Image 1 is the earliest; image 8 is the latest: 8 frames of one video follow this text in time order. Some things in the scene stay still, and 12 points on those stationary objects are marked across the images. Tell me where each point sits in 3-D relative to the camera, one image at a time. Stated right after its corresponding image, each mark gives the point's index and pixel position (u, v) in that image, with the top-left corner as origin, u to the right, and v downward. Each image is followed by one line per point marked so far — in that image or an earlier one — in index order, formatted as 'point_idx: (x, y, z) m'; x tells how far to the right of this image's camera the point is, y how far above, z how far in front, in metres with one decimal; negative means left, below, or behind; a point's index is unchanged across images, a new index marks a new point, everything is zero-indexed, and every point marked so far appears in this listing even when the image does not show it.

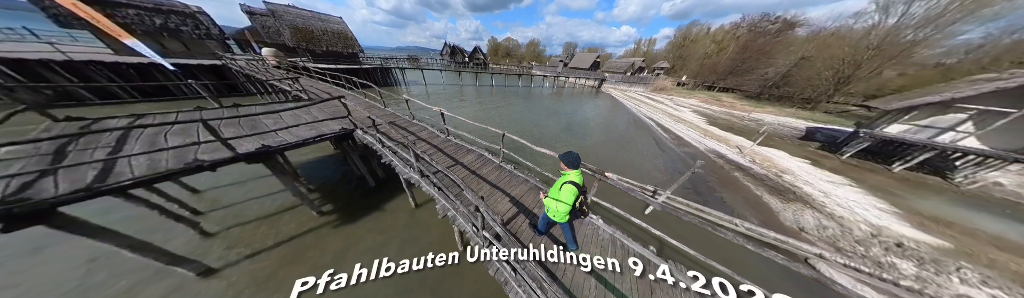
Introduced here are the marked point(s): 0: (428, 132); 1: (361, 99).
0: (-3.8, +0.6, +6.5) m
1: (-9.9, +3.2, +9.5) m
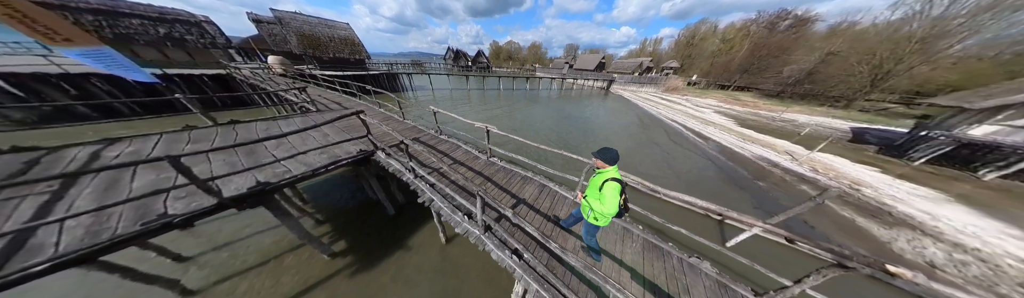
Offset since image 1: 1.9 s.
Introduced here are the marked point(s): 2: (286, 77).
0: (-2.0, -0.2, +5.5) m
1: (-8.2, +2.3, +8.6) m
2: (-23.7, +7.6, +16.2) m
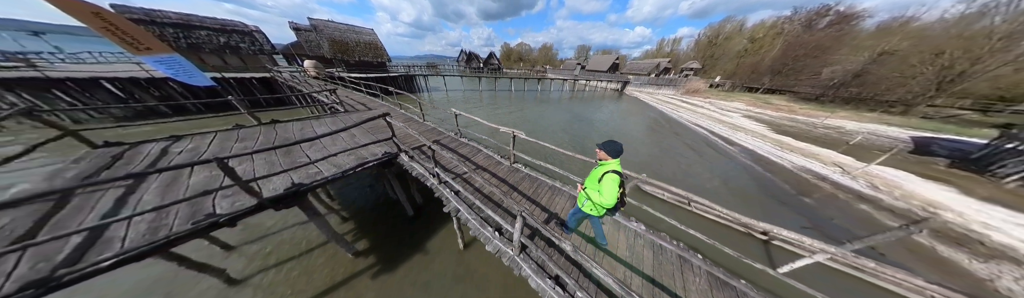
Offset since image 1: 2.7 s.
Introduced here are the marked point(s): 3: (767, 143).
0: (-1.2, -0.3, +5.5) m
1: (-7.1, +2.3, +8.8) m
2: (-22.1, +8.0, +17.3) m
3: (+23.2, +0.4, +13.1) m
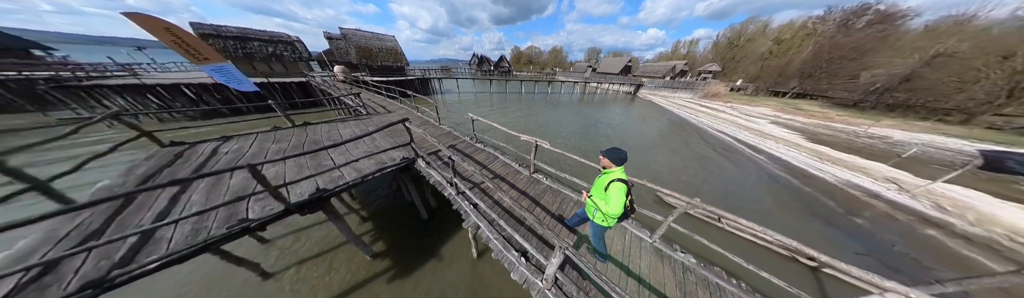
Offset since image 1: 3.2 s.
0: (-0.4, -0.5, +5.4) m
1: (-6.1, +2.2, +9.1) m
2: (-20.6, +8.1, +18.2) m
3: (+24.3, -0.5, +12.1) m
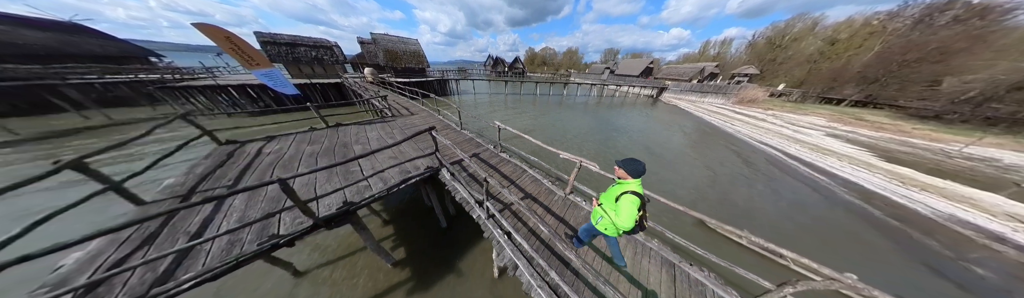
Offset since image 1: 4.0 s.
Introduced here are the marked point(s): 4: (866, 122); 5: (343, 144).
0: (+0.6, -0.9, +5.0) m
1: (-4.8, +2.1, +9.0) m
2: (-18.4, +8.5, +19.0) m
3: (+25.6, -1.9, +10.1) m
4: (+49.1, +3.6, +19.8) m
5: (-6.8, +0.2, +5.7) m
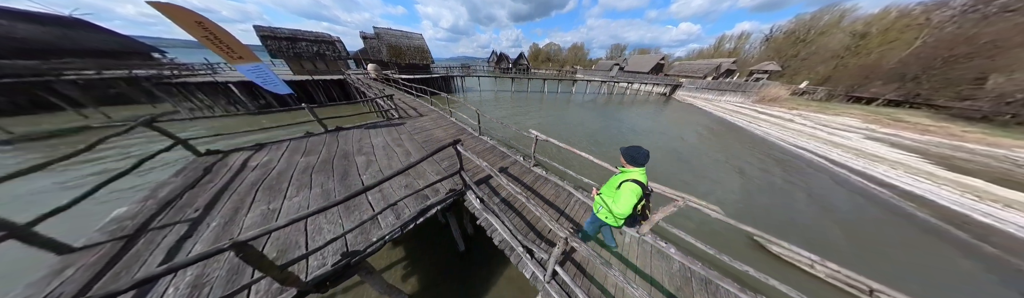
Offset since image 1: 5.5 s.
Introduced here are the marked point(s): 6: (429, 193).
0: (+1.7, -1.3, +4.0) m
1: (-3.6, +1.7, +8.1) m
2: (-17.1, +8.4, +18.1) m
3: (+26.7, -2.5, +8.9) m
4: (+50.4, +3.0, +18.1) m
5: (-5.7, -0.1, +4.8) m
6: (-2.1, -1.1, +3.7) m
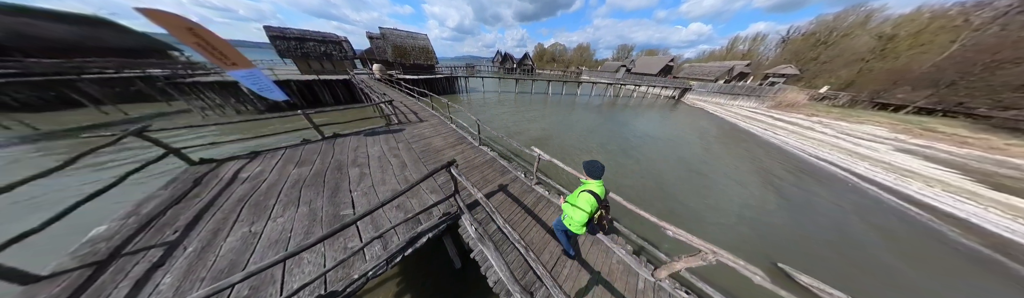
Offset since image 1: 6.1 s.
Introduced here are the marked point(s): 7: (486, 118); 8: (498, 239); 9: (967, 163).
0: (+1.7, -1.8, +3.7) m
1: (-3.5, +1.3, +7.8) m
2: (-16.6, +8.3, +18.1) m
3: (+26.8, -3.5, +8.0) m
4: (+50.8, +1.5, +16.7) m
5: (-5.6, -0.5, +4.6) m
6: (-2.1, -1.5, +3.4) m
7: (-3.2, +3.7, +17.7) m
8: (-0.3, -1.9, +3.0) m
9: (+40.6, -1.2, +12.8) m
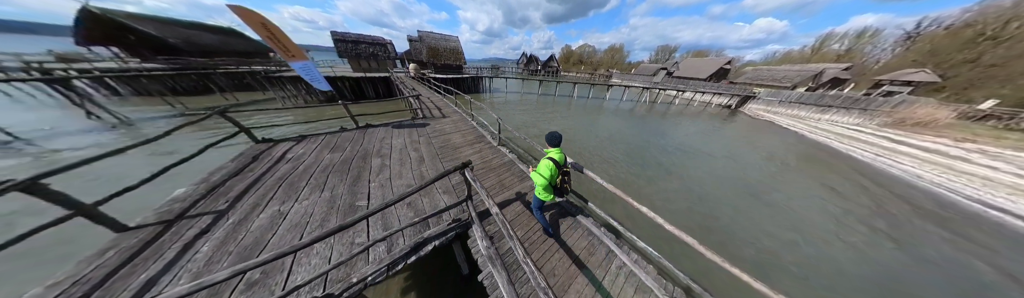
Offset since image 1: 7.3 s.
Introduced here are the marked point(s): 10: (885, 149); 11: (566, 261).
0: (+2.0, -2.1, +3.0) m
1: (-2.3, +1.5, +7.7) m
2: (-13.3, +9.4, +19.7) m
3: (+27.3, -5.9, +4.0) m
4: (+52.5, -3.0, +9.6) m
5: (-5.0, -0.1, +4.8) m
6: (-1.7, -1.4, +3.1) m
7: (-0.5, +3.7, +17.5) m
8: (0.0, -1.9, +2.6) m
9: (+41.7, -4.8, +7.0) m
10: (+39.5, -0.2, +15.3) m
11: (+0.9, -2.0, +2.8) m
